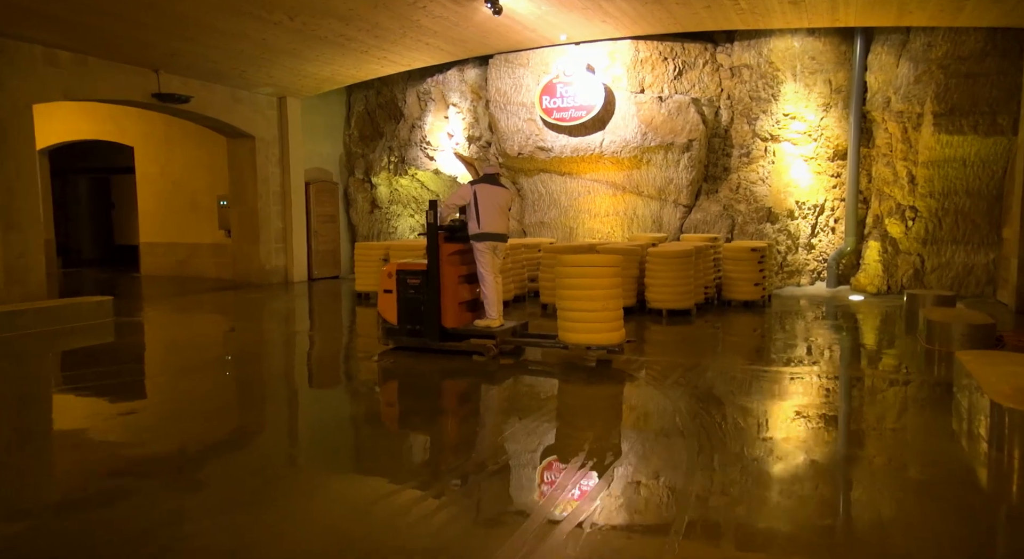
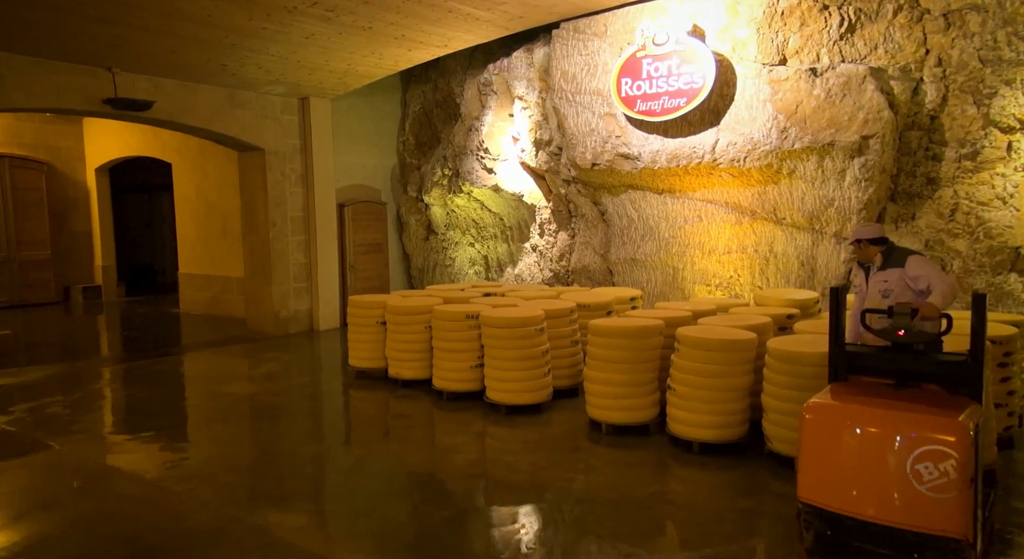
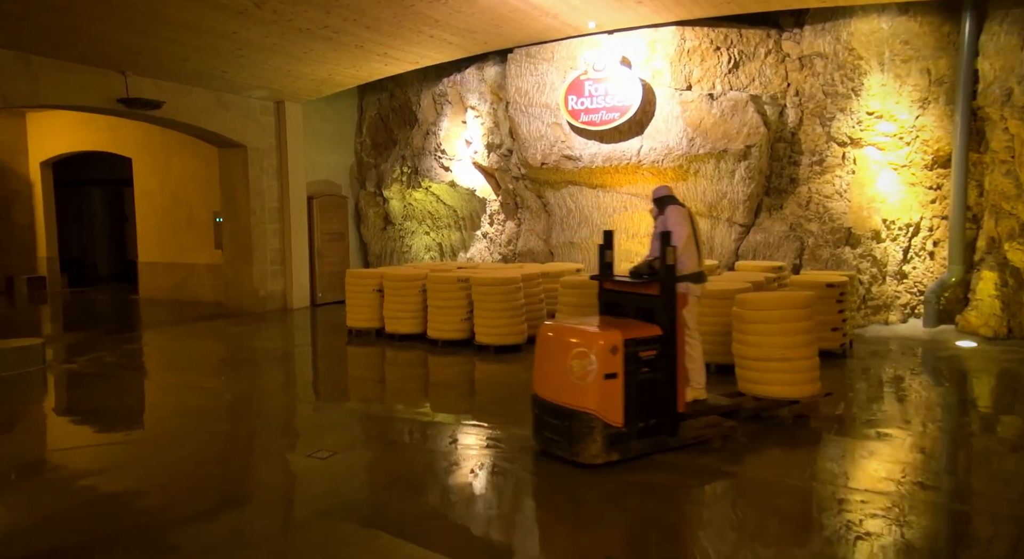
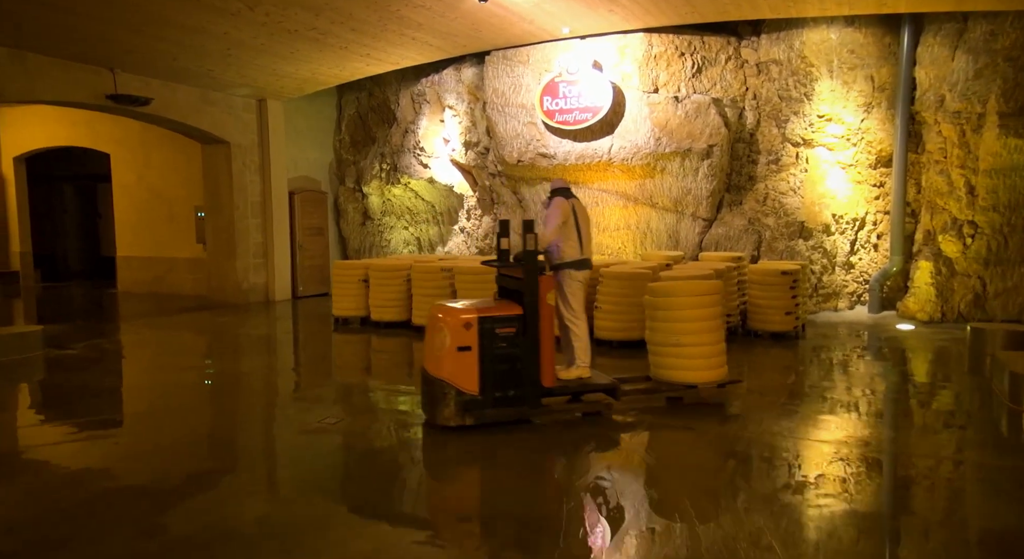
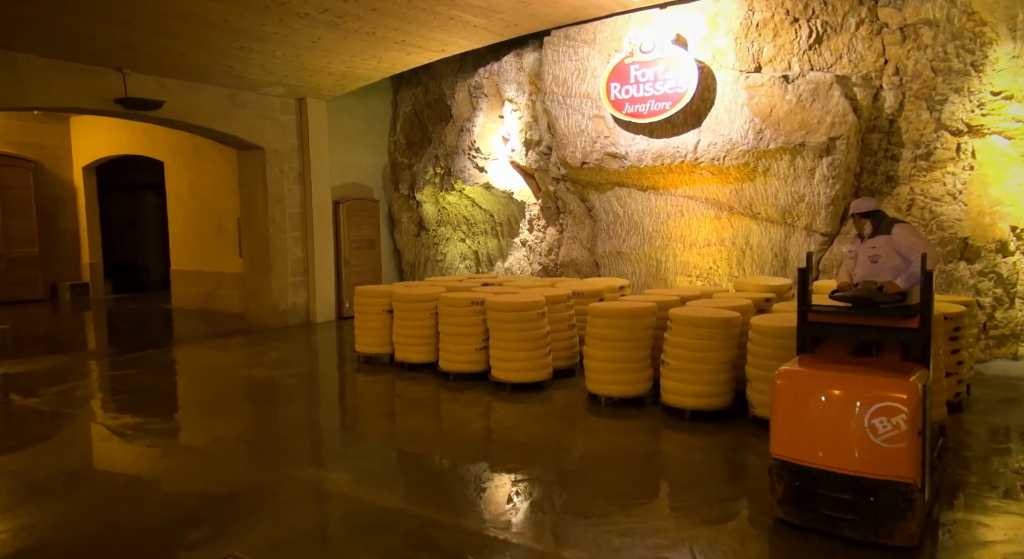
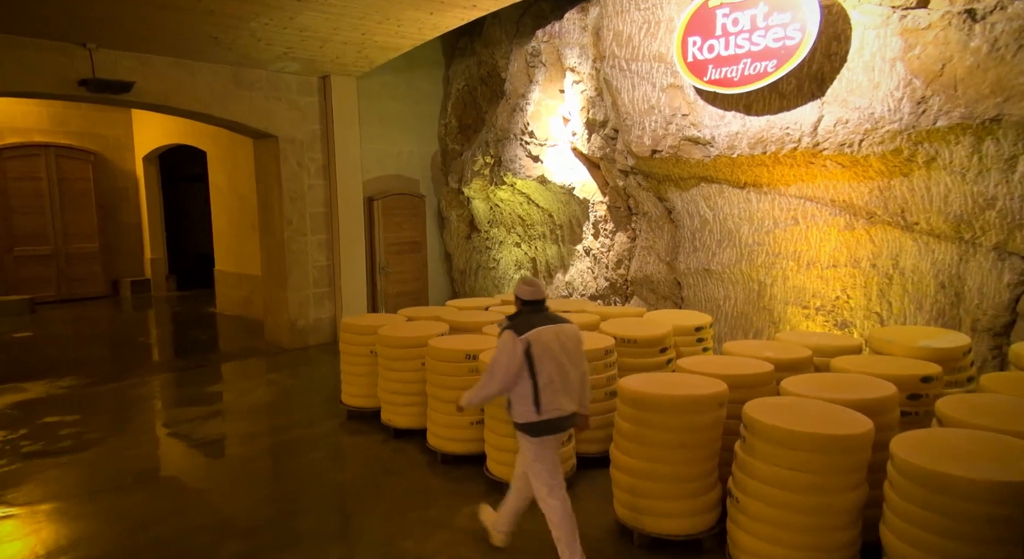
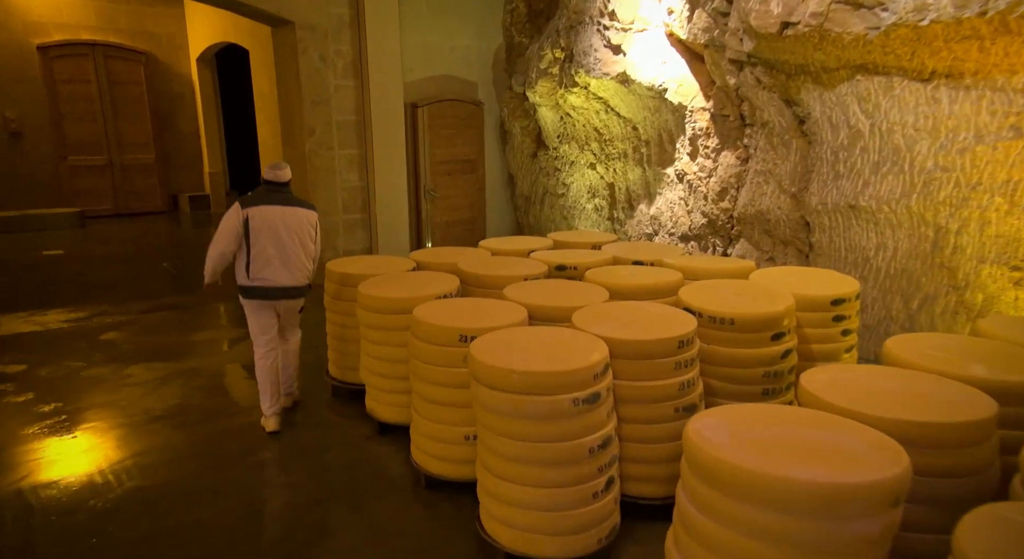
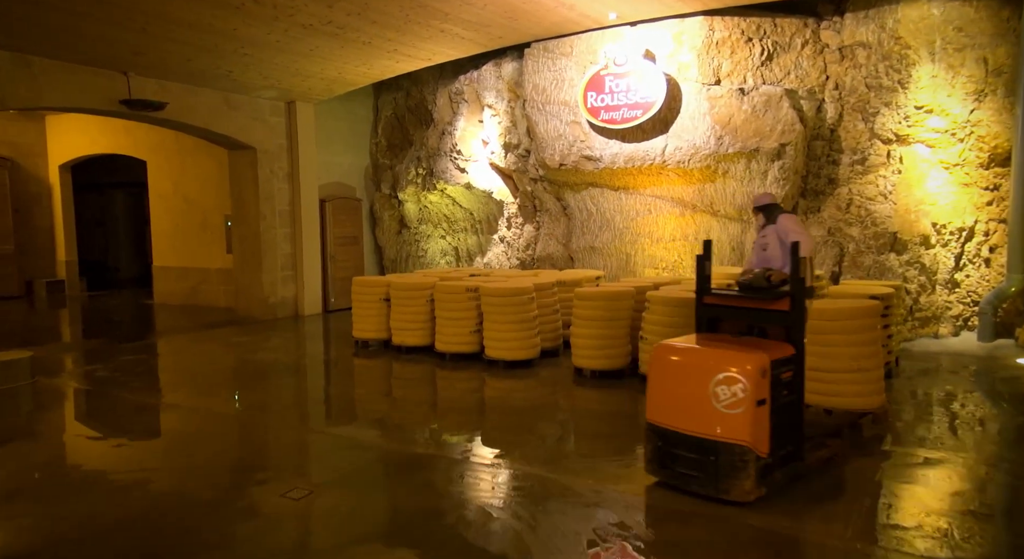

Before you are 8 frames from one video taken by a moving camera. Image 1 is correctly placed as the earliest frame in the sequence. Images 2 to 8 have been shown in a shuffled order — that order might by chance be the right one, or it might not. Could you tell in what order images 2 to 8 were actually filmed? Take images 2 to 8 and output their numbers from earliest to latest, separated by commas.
4, 3, 8, 5, 2, 6, 7
